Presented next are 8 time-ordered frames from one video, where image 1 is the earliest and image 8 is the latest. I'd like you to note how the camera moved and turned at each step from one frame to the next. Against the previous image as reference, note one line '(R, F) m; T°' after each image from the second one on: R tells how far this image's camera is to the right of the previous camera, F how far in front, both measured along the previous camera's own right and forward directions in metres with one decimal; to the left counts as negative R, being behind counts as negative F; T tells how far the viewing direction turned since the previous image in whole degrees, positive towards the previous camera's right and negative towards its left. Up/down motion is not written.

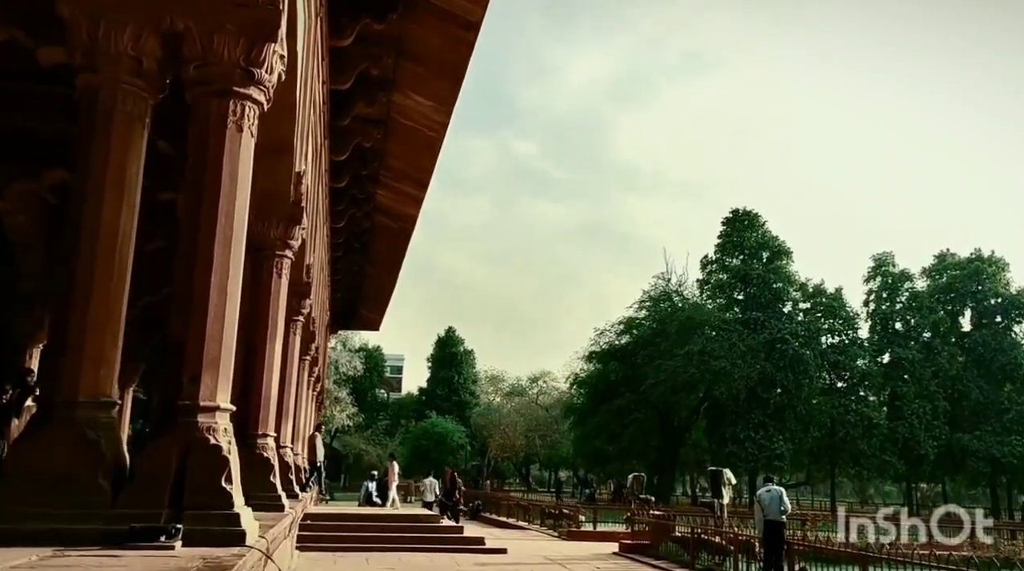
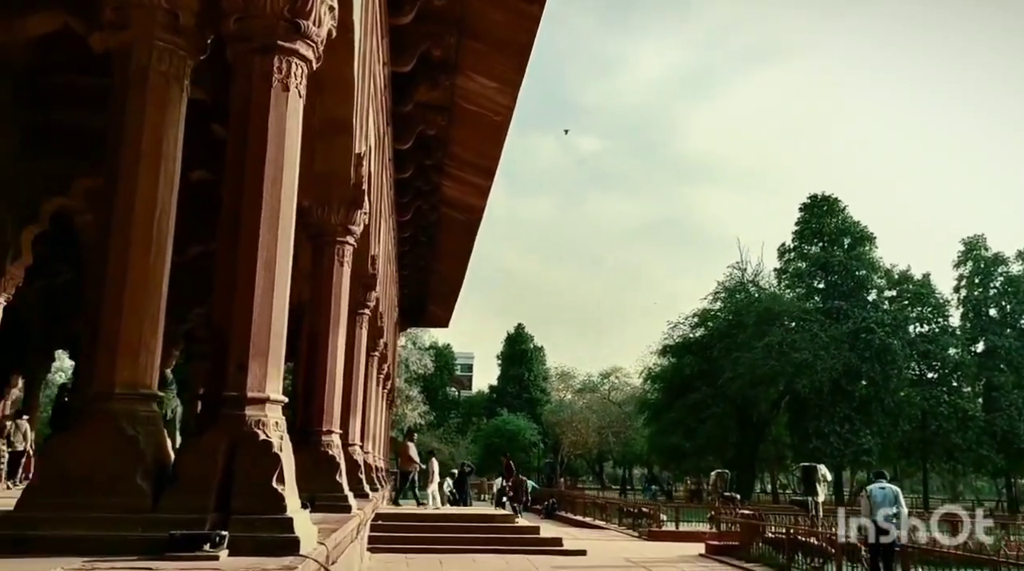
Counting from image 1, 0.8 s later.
(-0.1, +0.5) m; -4°
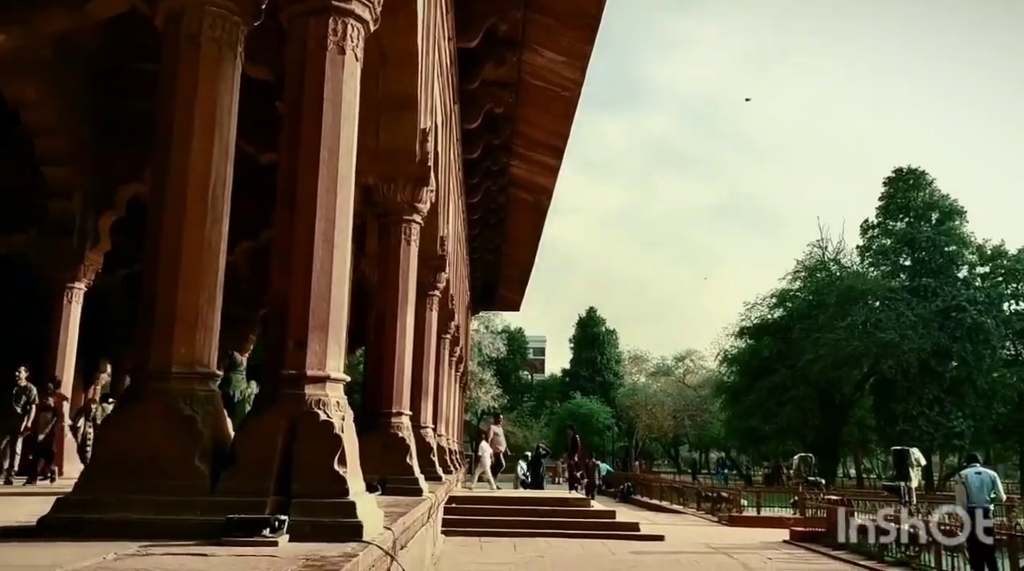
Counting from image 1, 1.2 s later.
(0.0, +0.2) m; -4°
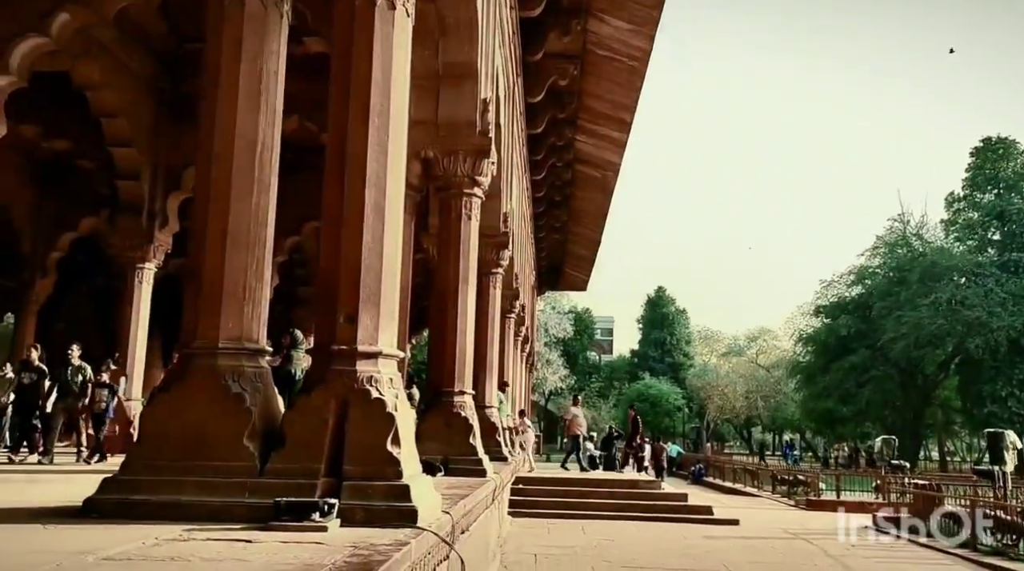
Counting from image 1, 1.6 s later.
(0.0, +0.2) m; -4°
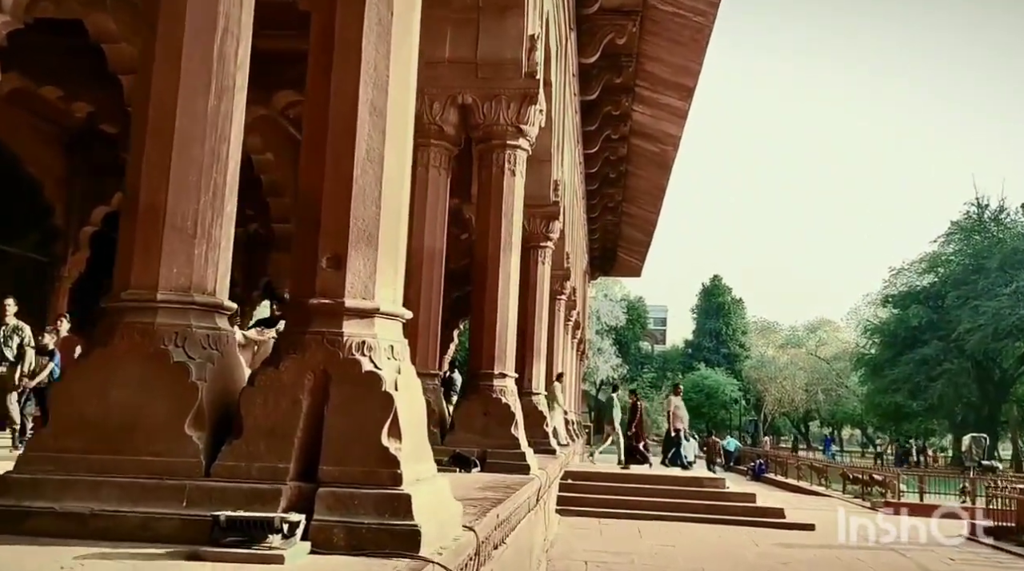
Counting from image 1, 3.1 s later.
(0.0, +1.0) m; -3°
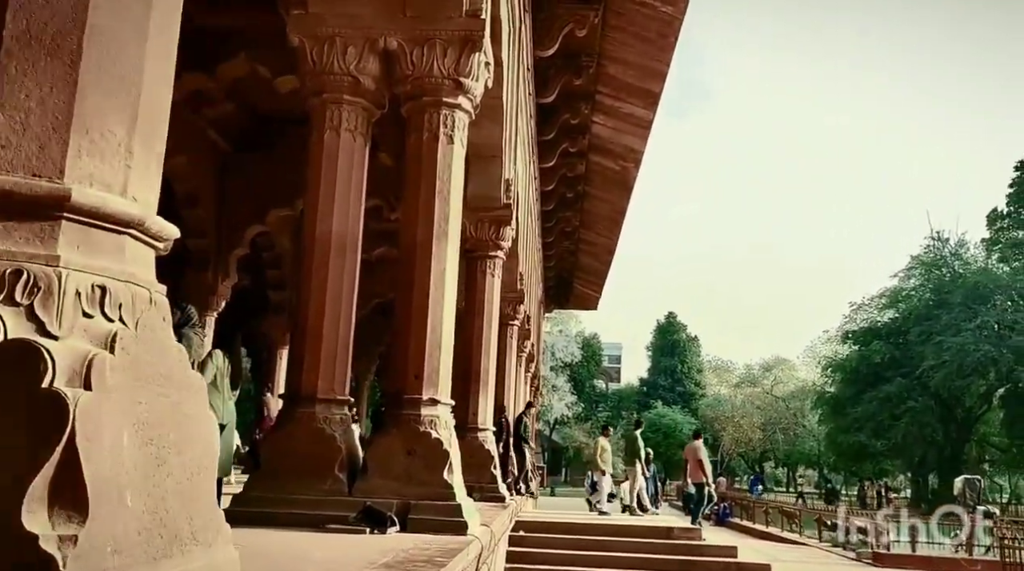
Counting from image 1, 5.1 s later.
(+0.1, +1.5) m; +2°
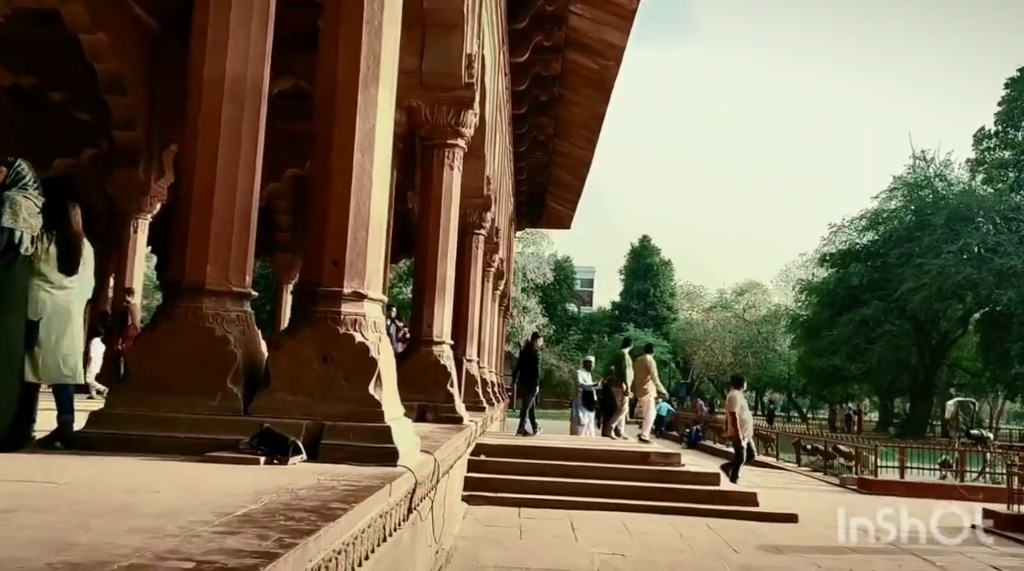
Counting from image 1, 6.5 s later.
(+0.1, +1.0) m; +1°
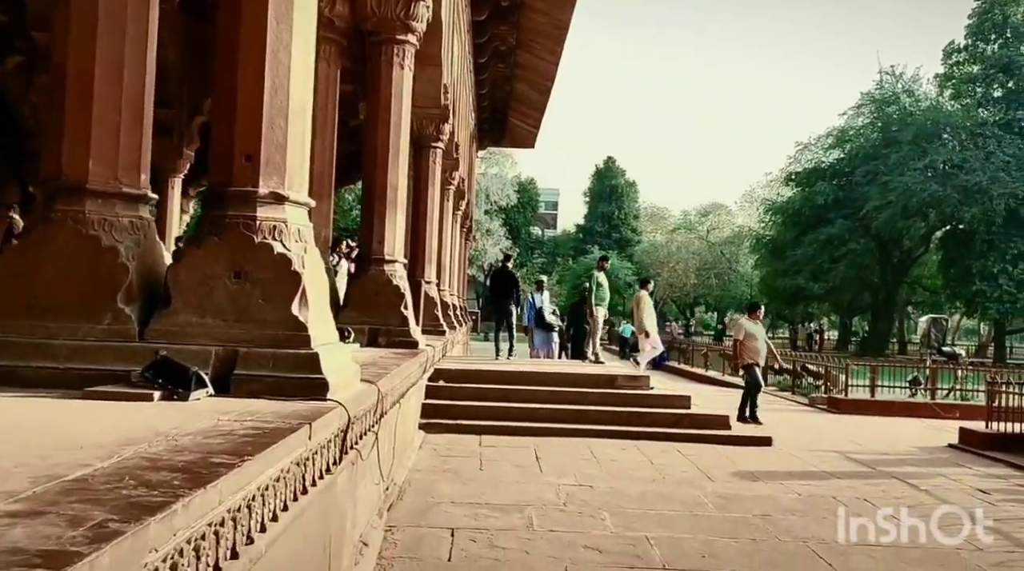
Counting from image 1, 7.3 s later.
(0.0, +0.5) m; +2°
